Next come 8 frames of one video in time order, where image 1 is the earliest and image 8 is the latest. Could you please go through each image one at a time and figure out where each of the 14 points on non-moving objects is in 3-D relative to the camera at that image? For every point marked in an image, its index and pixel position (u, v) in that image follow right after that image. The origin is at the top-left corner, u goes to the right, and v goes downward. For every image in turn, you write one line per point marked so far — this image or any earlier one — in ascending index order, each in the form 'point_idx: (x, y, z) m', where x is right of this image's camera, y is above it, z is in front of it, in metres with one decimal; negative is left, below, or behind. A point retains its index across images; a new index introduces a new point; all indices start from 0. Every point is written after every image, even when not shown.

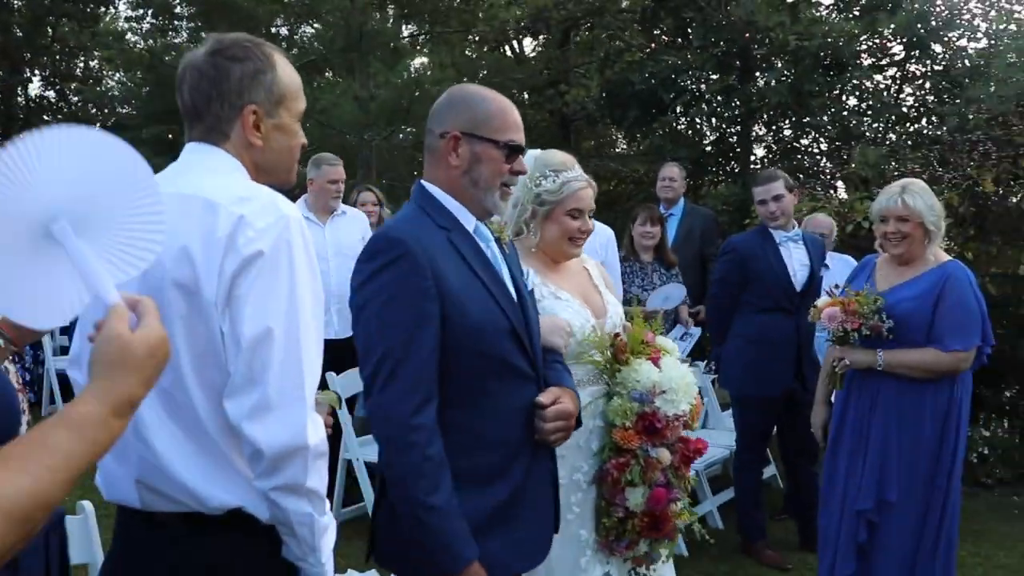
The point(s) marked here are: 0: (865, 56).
0: (+2.8, +1.8, +6.8) m
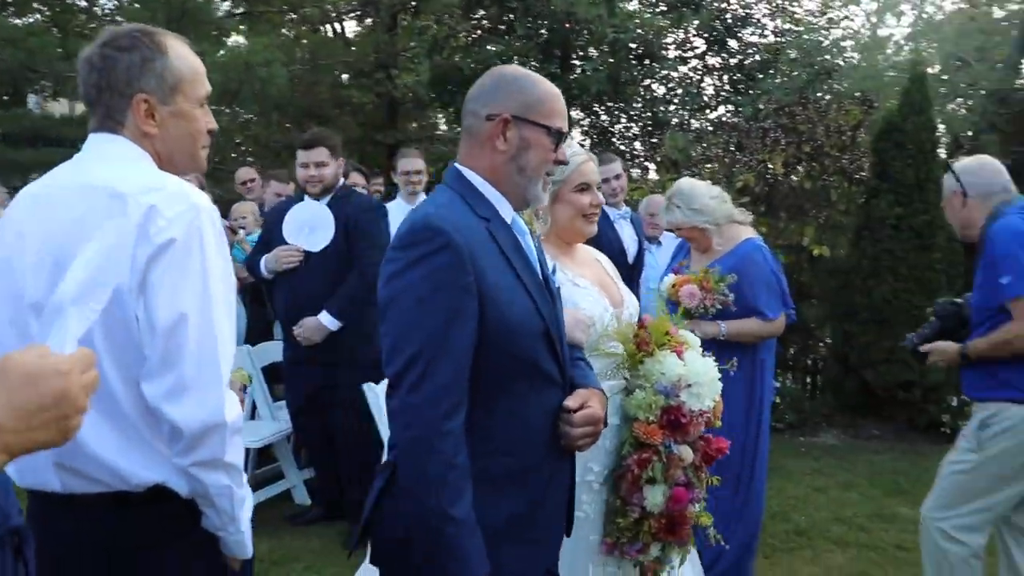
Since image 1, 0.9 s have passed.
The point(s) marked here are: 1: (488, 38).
0: (+1.4, +2.1, +7.4) m
1: (-0.2, +2.2, +7.6) m
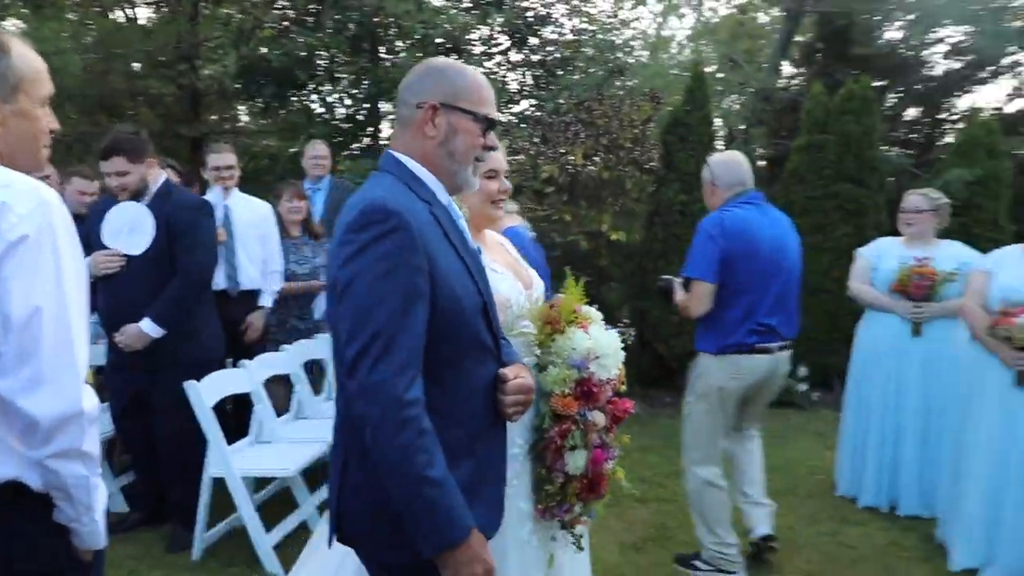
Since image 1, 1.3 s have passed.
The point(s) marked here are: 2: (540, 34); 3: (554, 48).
0: (-0.3, +2.2, +7.7) m
1: (-1.9, +2.3, +7.5) m
2: (+0.3, +2.3, +7.7) m
3: (+0.4, +2.2, +7.7) m
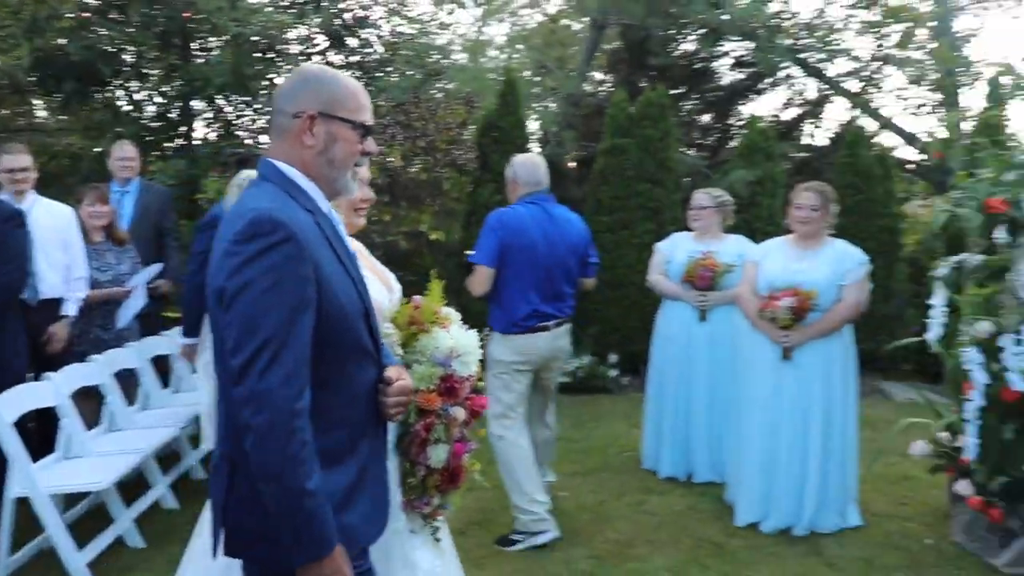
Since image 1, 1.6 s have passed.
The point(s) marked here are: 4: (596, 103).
0: (-2.0, +2.2, +7.6) m
1: (-3.5, +2.2, +7.2) m
2: (-1.4, +2.3, +7.7) m
3: (-1.3, +2.2, +7.7) m
4: (+0.9, +2.0, +9.3) m
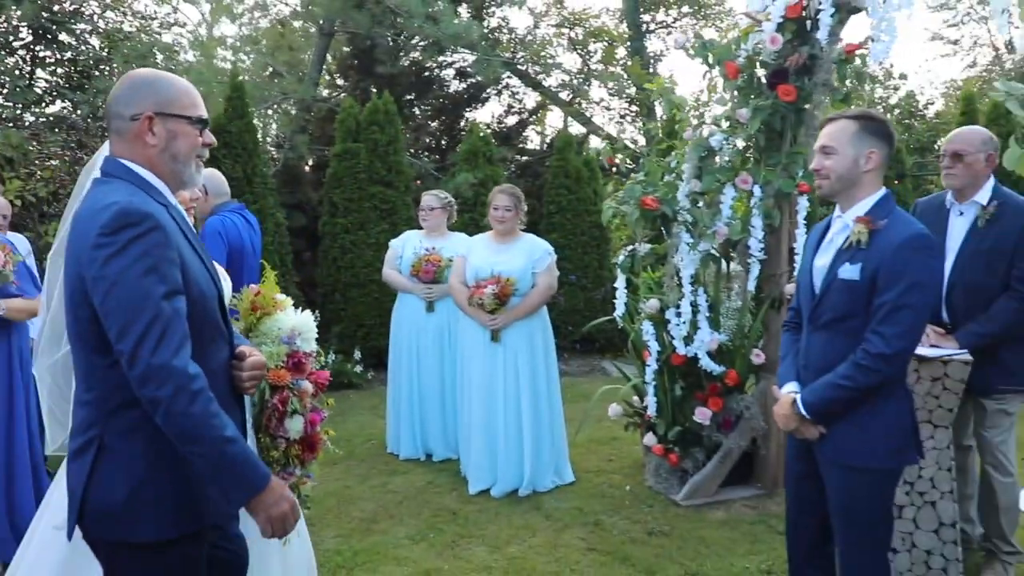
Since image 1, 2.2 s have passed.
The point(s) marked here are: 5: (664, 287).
0: (-4.3, +2.1, +7.1) m
1: (-5.7, +2.1, +6.3) m
2: (-3.8, +2.2, +7.4) m
3: (-3.7, +2.1, +7.5) m
4: (-2.0, +2.0, +9.5) m
5: (+0.9, 0.0, +4.8) m
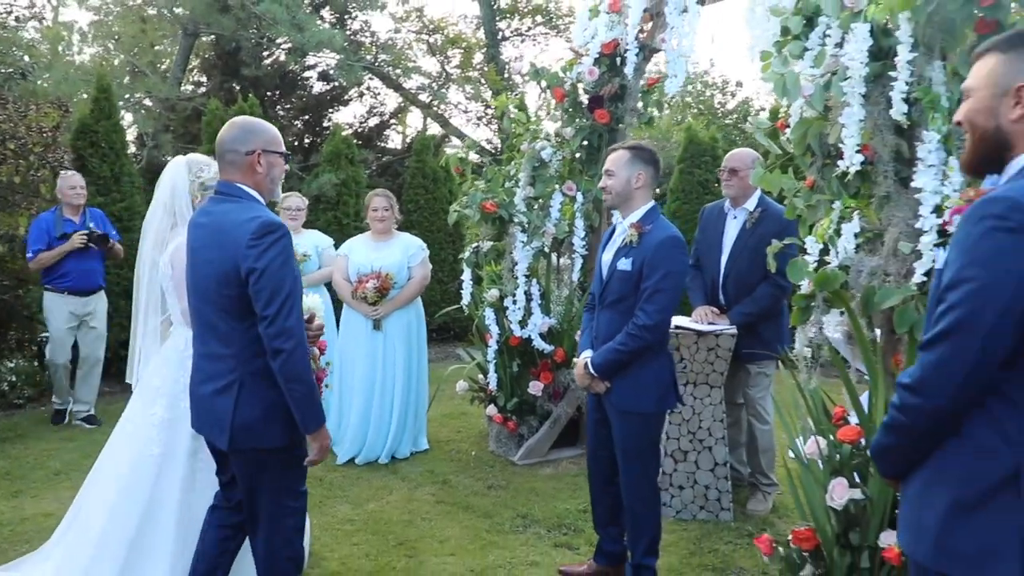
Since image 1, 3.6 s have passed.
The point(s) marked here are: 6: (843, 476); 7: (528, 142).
0: (-5.5, +2.1, +7.1) m
1: (-6.7, +2.1, +6.0) m
2: (-5.1, +2.3, +7.4) m
3: (-5.0, +2.1, +7.5) m
4: (-3.7, +2.1, +9.8) m
5: (-0.1, +0.1, +5.6) m
6: (+1.2, -0.7, +3.1) m
7: (+0.1, +0.9, +5.4) m
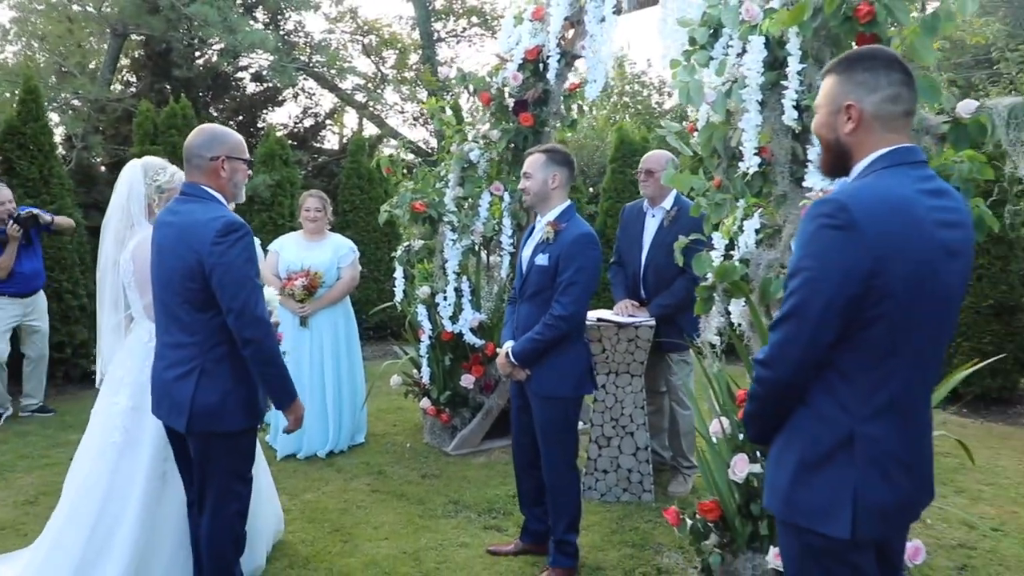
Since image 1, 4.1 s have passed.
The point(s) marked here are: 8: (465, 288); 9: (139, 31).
0: (-6.1, +2.1, +6.9) m
1: (-7.2, +2.0, +5.7) m
2: (-5.7, +2.2, +7.3) m
3: (-5.6, +2.1, +7.3) m
4: (-4.4, +2.1, +9.7) m
5: (-0.5, +0.1, +5.8) m
6: (+0.9, -0.7, +3.4) m
7: (-0.4, +0.9, +5.5) m
8: (-0.3, 0.0, +5.6) m
9: (-4.3, +3.0, +9.8) m
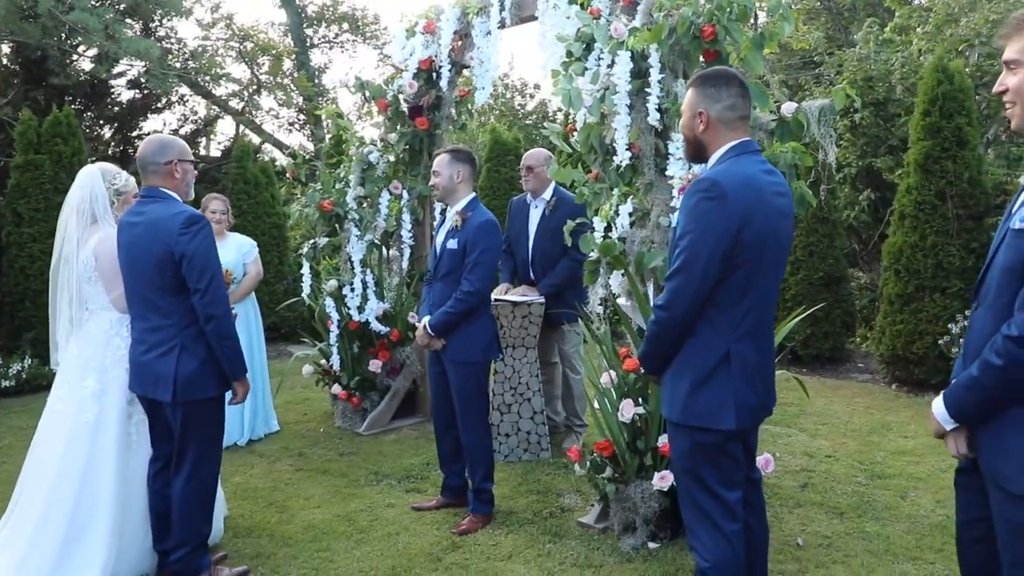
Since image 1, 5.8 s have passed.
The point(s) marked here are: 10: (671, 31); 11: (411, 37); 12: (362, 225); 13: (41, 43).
0: (-7.0, +1.8, +6.5) m
1: (-8.0, +1.8, +5.2) m
2: (-6.7, +2.0, +6.9) m
3: (-6.6, +1.9, +7.0) m
4: (-5.8, +1.9, +9.5) m
5: (-1.3, +0.1, +6.2) m
6: (+0.6, -0.5, +4.1) m
7: (-1.1, +1.0, +6.0) m
8: (-1.0, +0.1, +6.1) m
9: (-5.8, +2.8, +9.6) m
10: (+0.7, +1.2, +4.0) m
11: (-0.7, +1.7, +5.7) m
12: (-1.1, +0.5, +6.1) m
13: (-5.5, +2.8, +9.8) m
